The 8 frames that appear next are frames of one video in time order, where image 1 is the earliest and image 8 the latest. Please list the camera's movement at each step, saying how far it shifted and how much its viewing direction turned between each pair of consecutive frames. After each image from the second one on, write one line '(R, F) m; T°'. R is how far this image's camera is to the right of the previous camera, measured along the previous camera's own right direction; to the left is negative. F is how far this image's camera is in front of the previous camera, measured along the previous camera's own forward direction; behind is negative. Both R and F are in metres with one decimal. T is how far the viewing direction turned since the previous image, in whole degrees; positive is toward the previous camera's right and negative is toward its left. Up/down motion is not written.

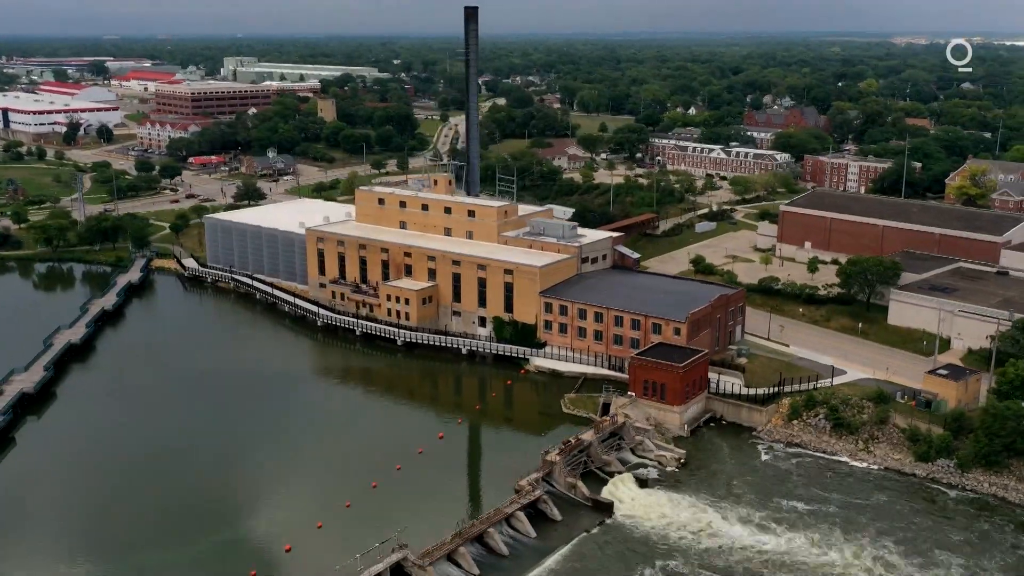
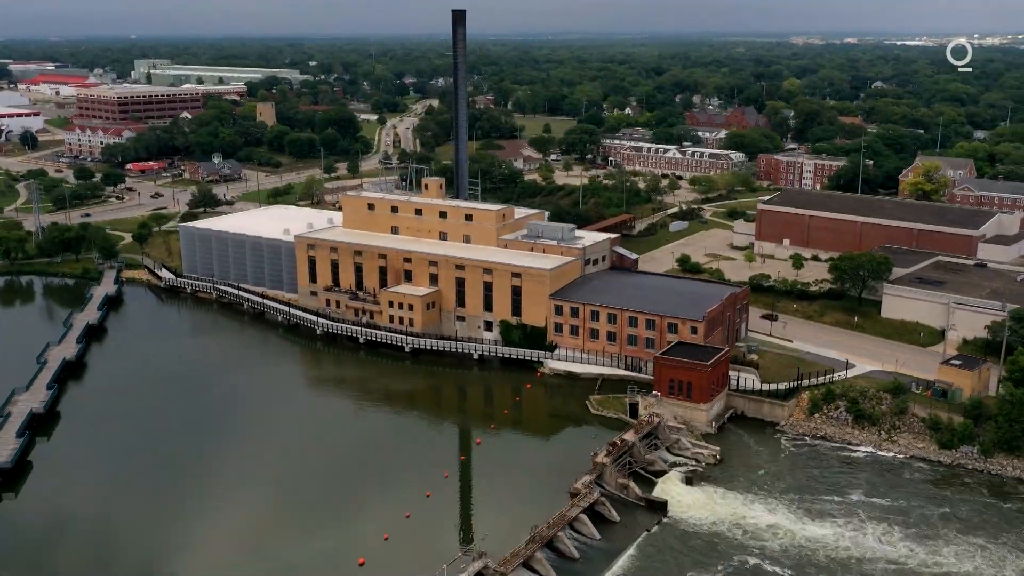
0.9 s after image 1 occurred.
(-3.7, +0.1) m; +5°
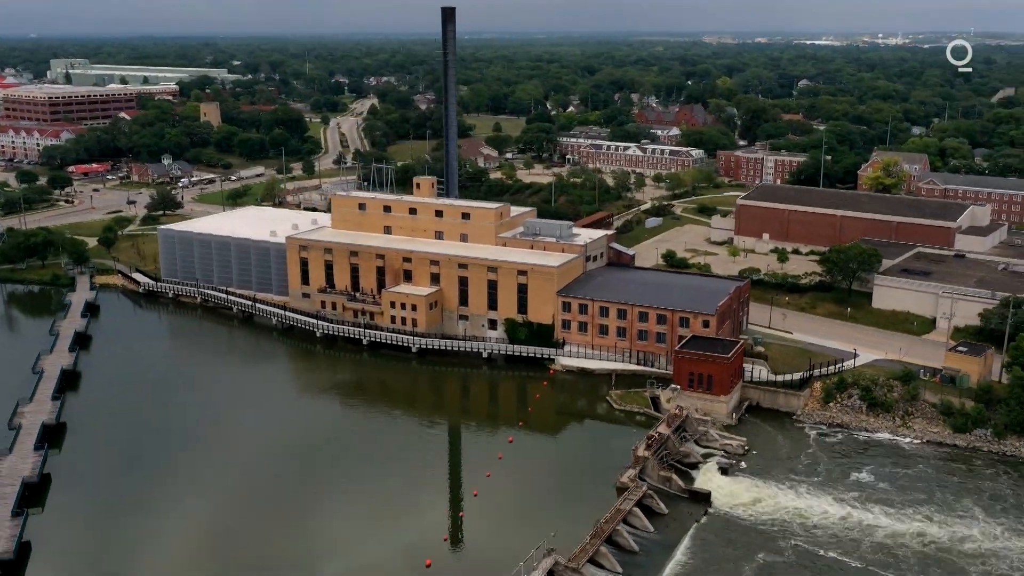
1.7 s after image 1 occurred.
(-3.3, +0.1) m; +5°
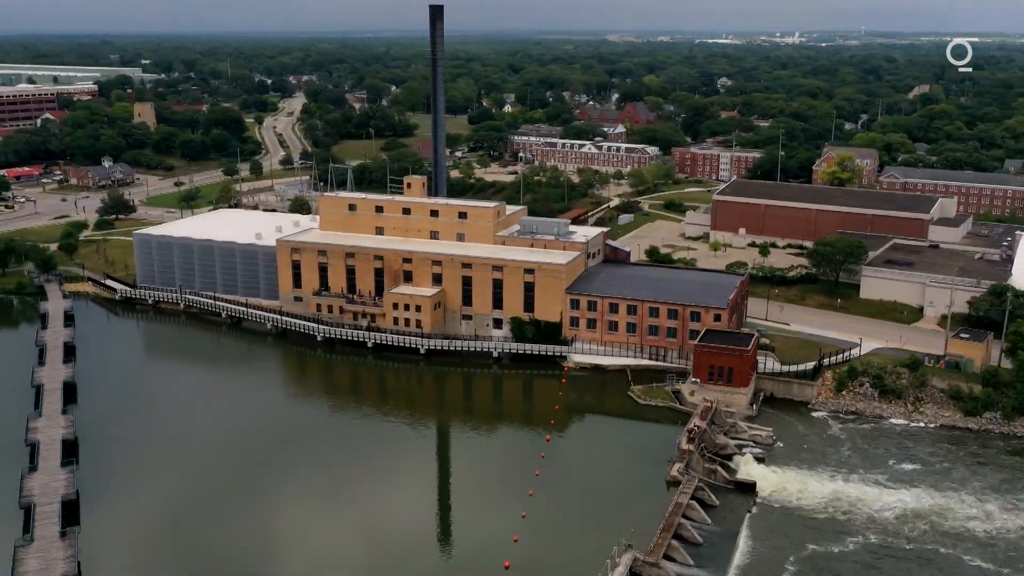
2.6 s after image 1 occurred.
(-3.7, +0.2) m; +5°
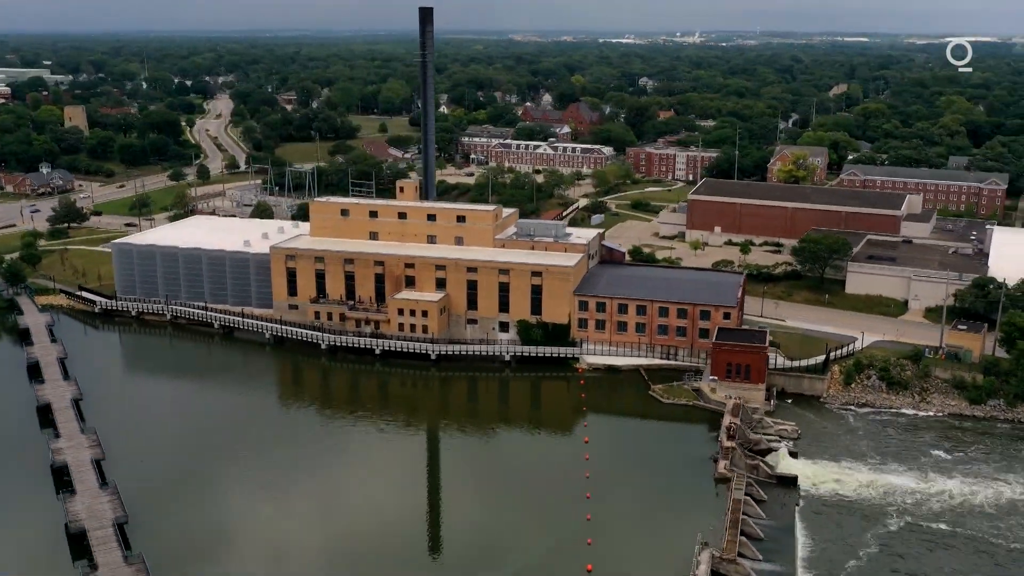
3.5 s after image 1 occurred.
(-3.8, +0.2) m; +5°
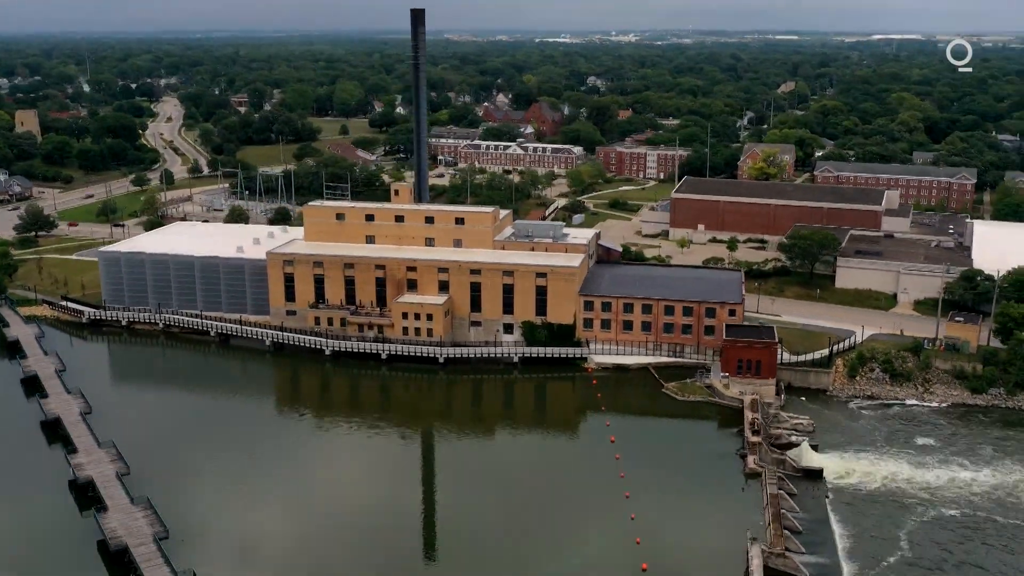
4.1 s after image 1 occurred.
(-2.5, +0.1) m; +3°
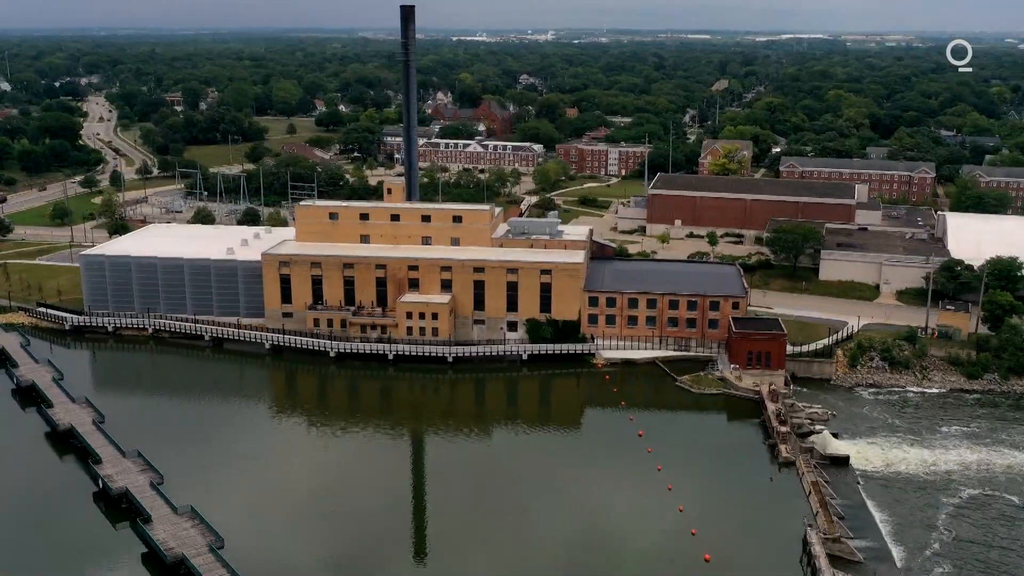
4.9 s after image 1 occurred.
(-3.3, +0.2) m; +5°
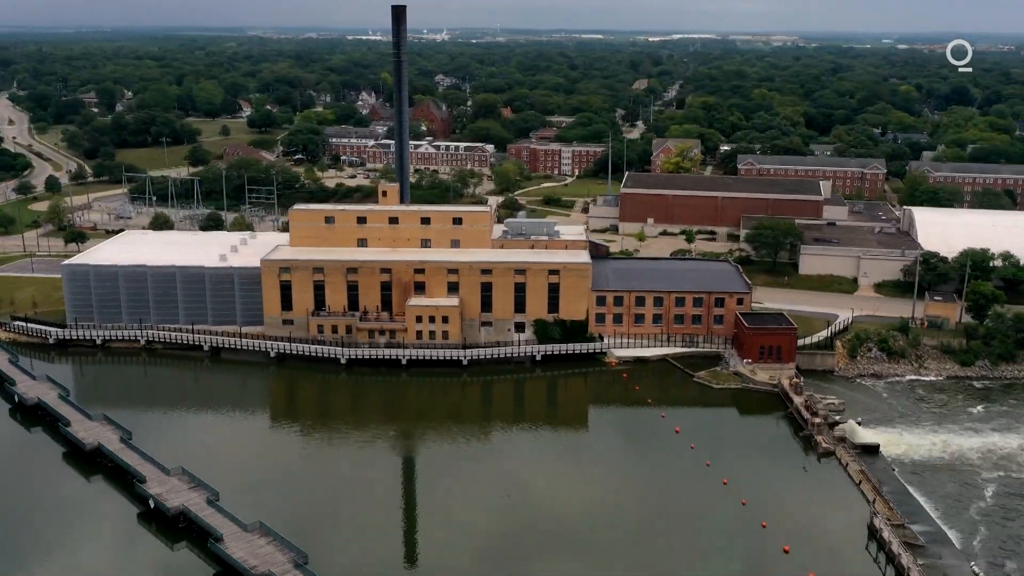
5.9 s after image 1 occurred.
(-4.2, +0.2) m; +6°
